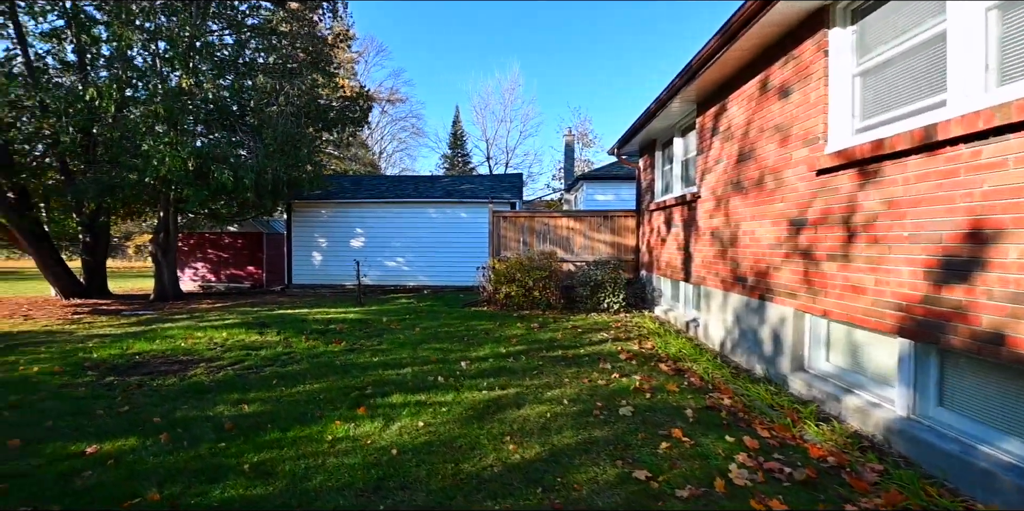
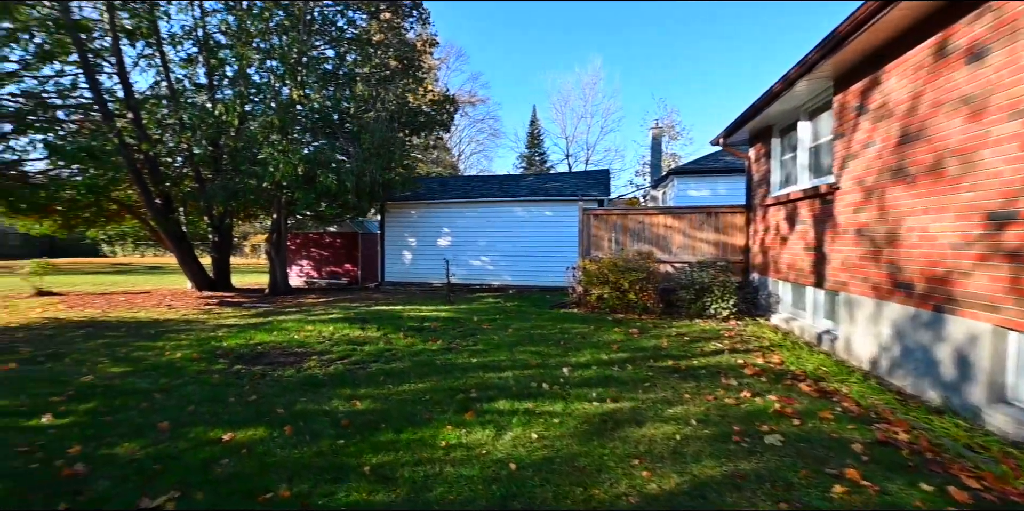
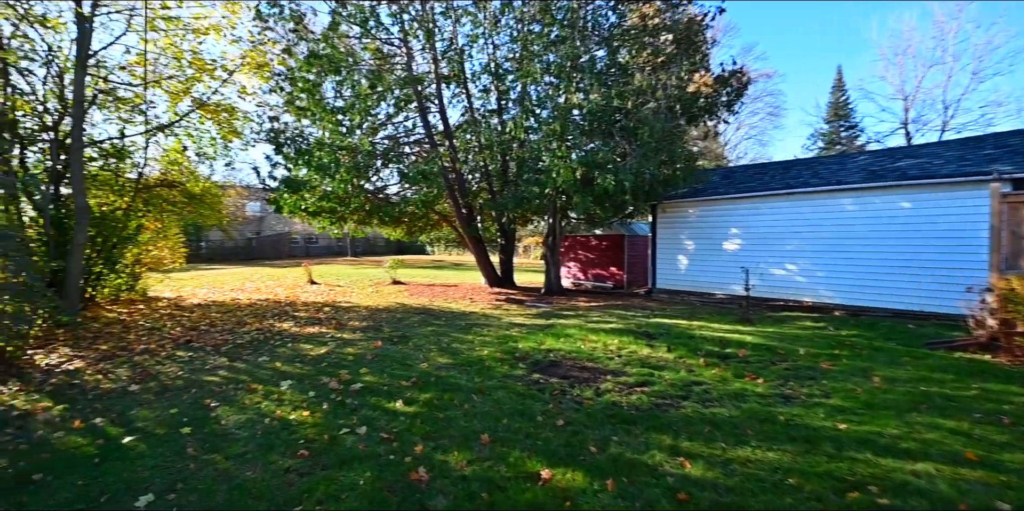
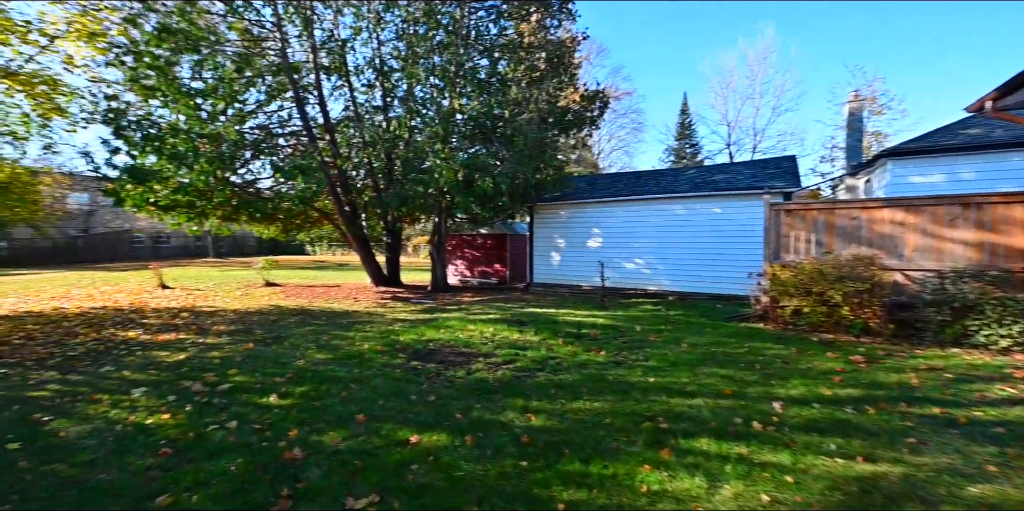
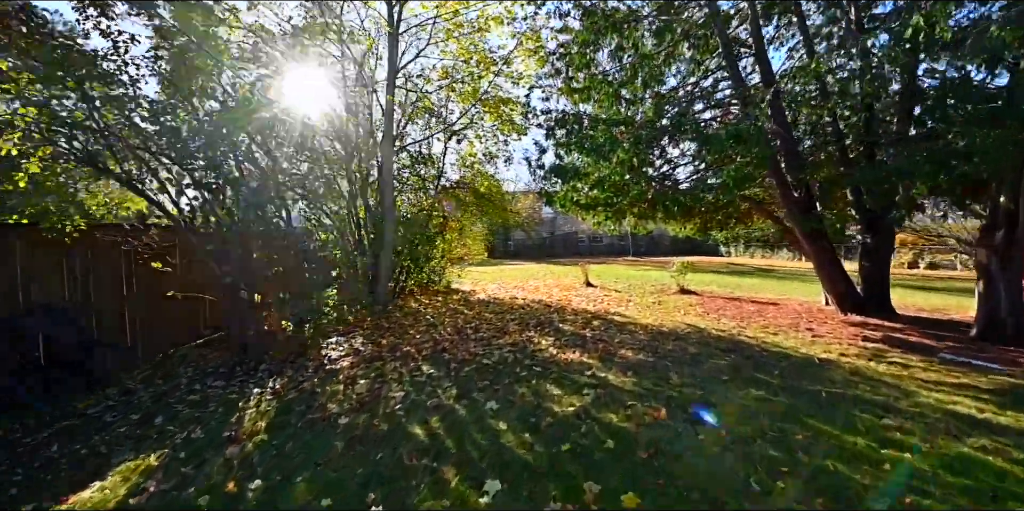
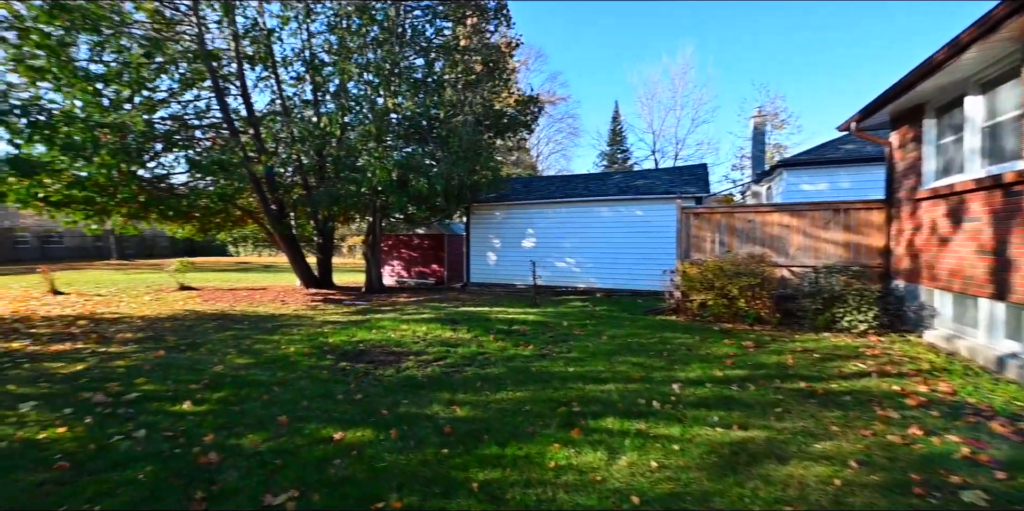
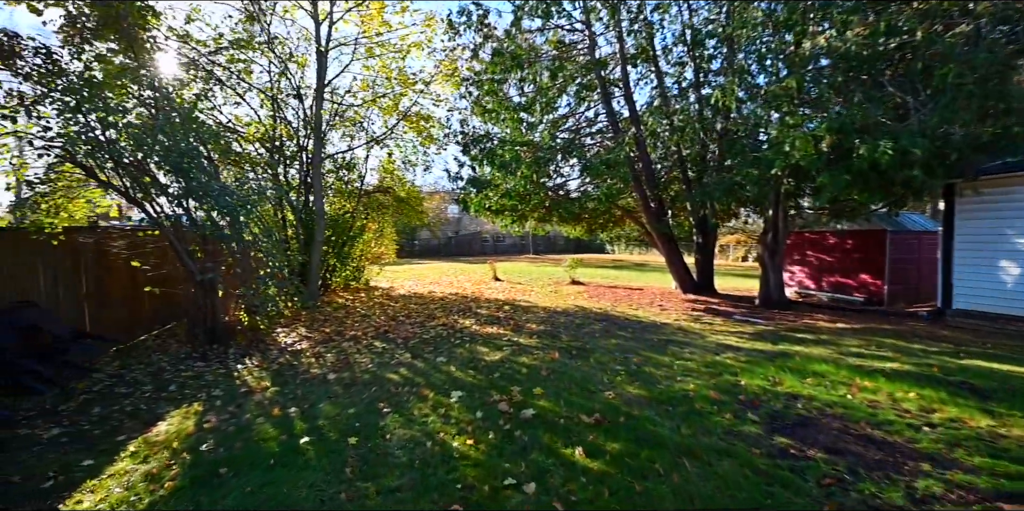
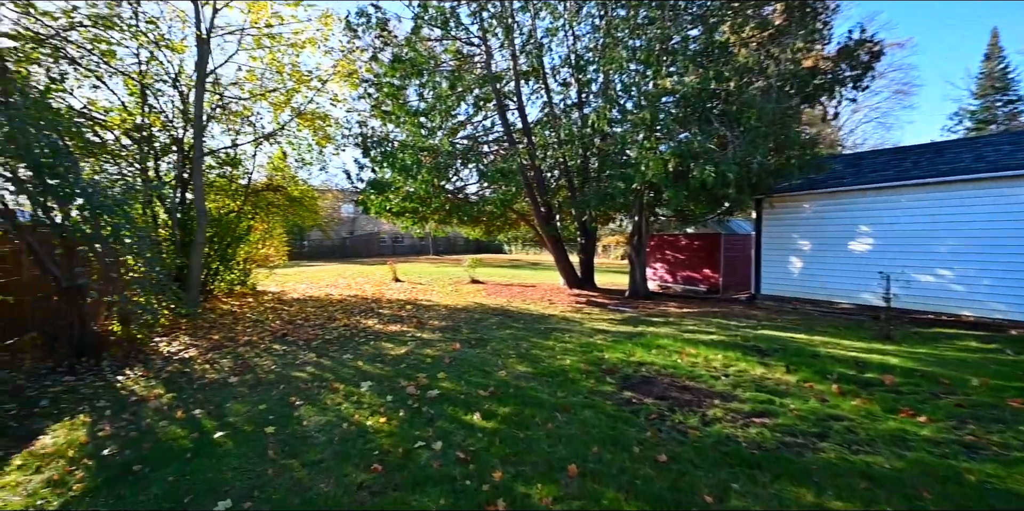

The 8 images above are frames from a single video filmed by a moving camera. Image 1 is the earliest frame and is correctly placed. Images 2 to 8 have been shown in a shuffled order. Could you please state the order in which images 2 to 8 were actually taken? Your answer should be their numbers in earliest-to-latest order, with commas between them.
2, 6, 4, 3, 8, 7, 5
